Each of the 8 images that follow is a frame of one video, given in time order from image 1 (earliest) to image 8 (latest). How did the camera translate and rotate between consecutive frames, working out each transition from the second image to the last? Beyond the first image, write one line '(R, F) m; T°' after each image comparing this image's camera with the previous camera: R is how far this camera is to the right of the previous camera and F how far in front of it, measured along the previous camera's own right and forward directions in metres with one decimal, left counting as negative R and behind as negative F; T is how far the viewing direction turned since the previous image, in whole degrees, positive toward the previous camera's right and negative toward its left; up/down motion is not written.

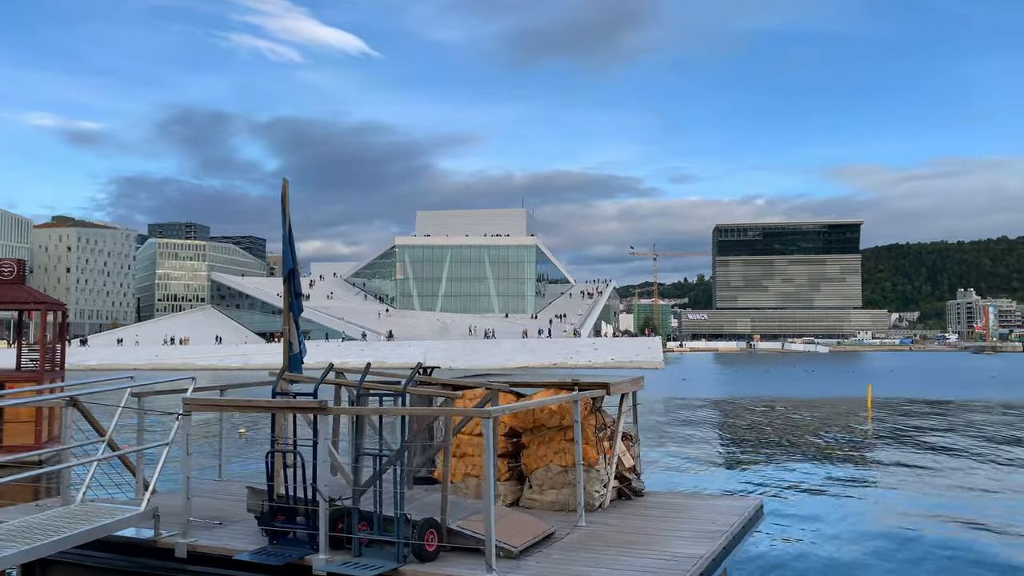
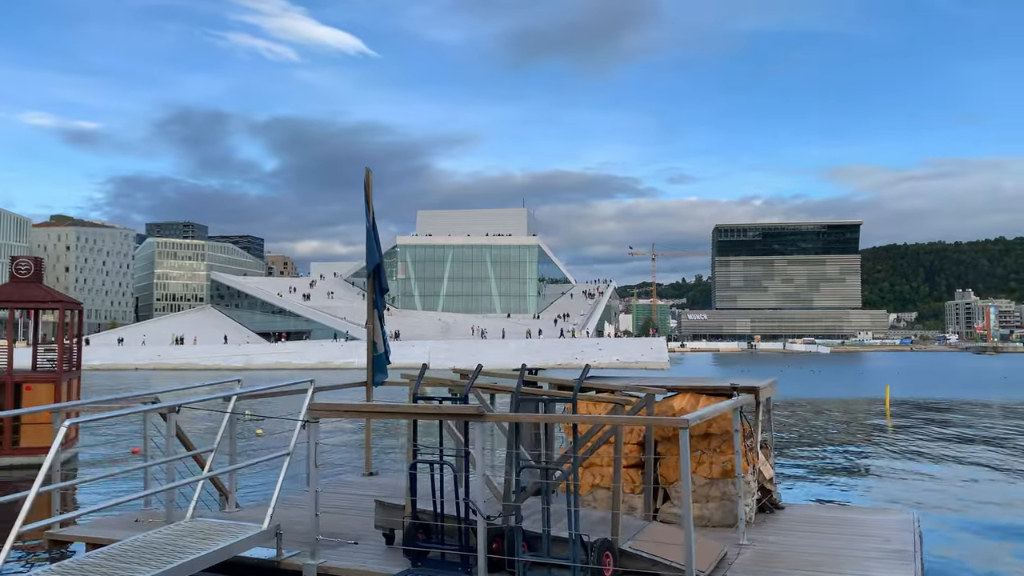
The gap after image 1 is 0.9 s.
(-0.6, +0.3) m; 0°
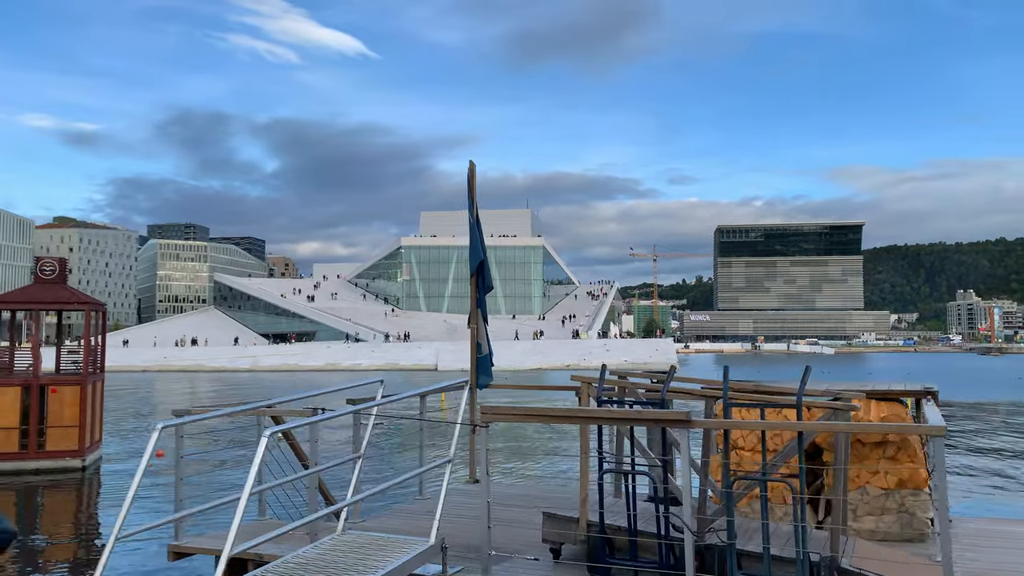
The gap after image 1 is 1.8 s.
(-0.6, +0.2) m; 0°
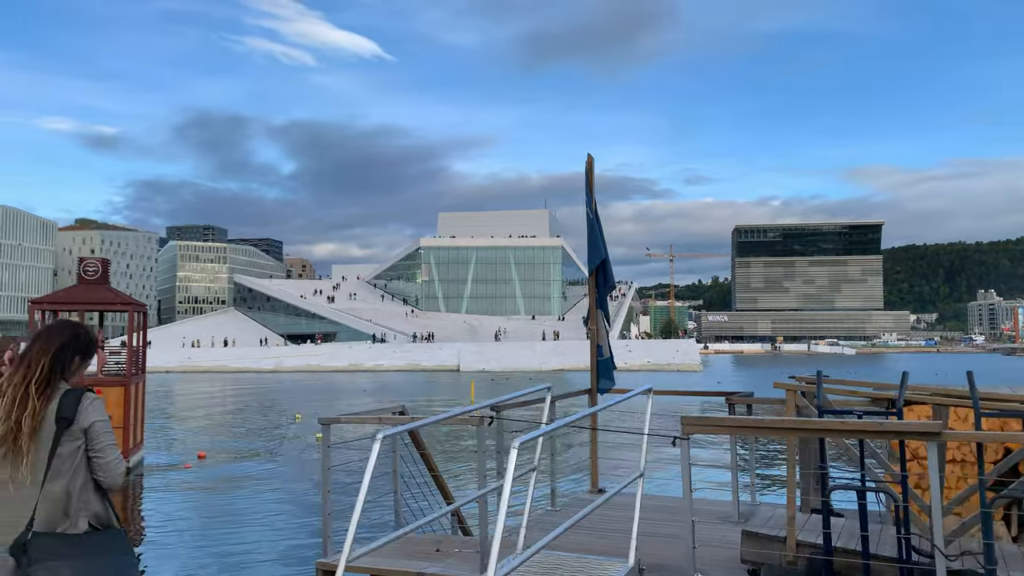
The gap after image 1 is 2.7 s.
(-0.6, +0.2) m; -1°
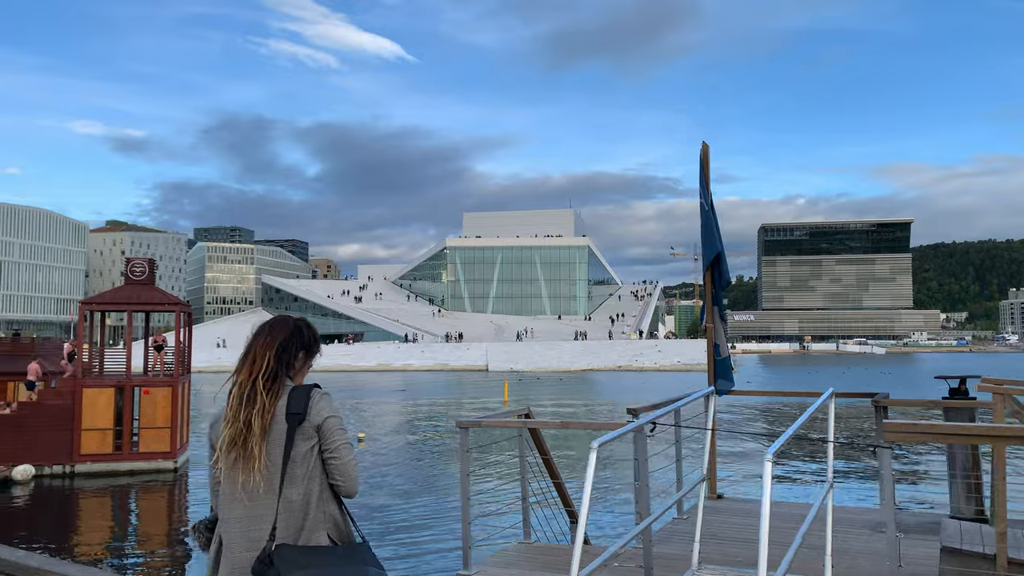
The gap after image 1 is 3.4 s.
(-0.4, +0.2) m; -2°
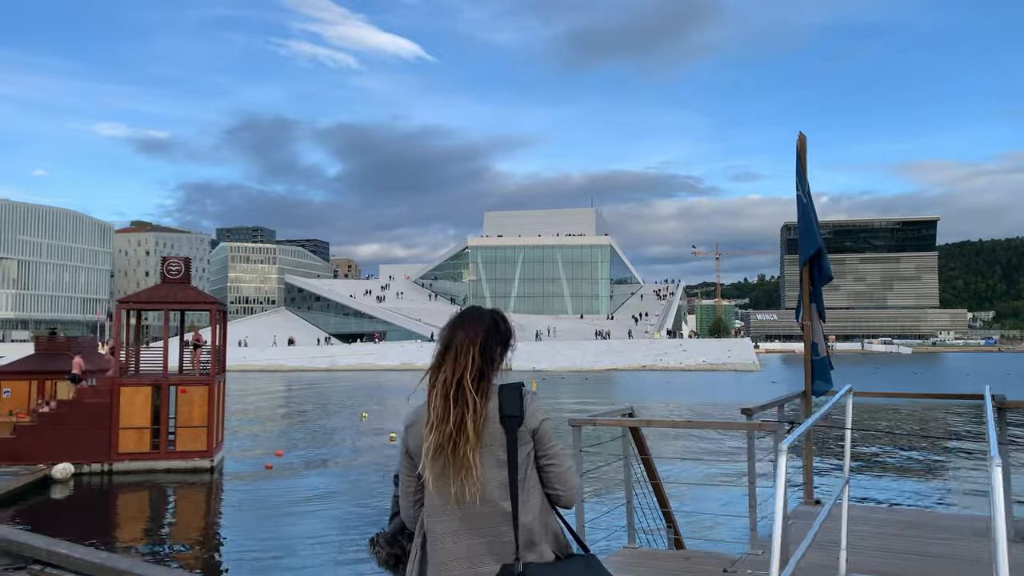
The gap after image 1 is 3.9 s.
(-0.3, +0.2) m; -1°
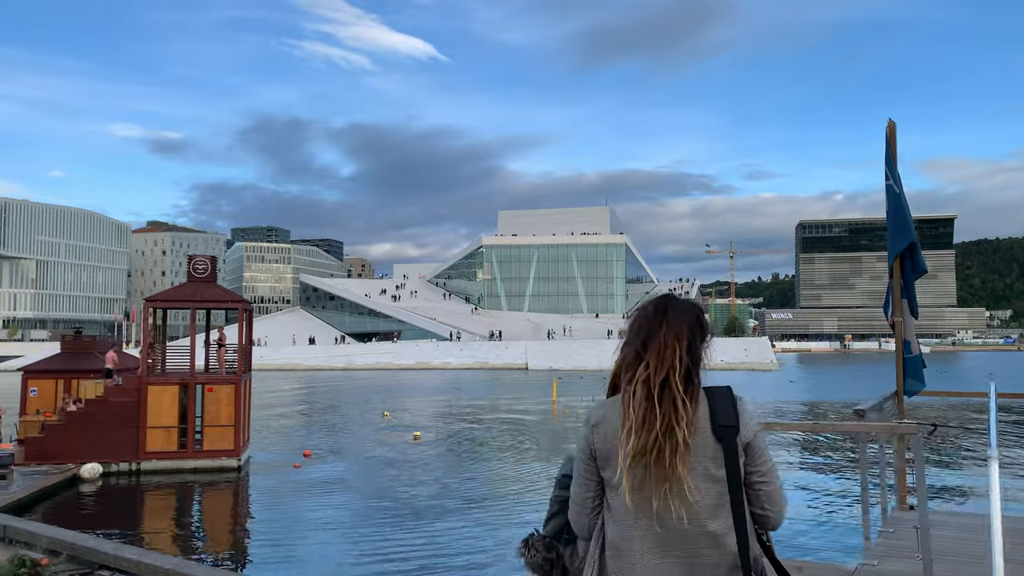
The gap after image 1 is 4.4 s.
(-0.3, +0.2) m; -1°
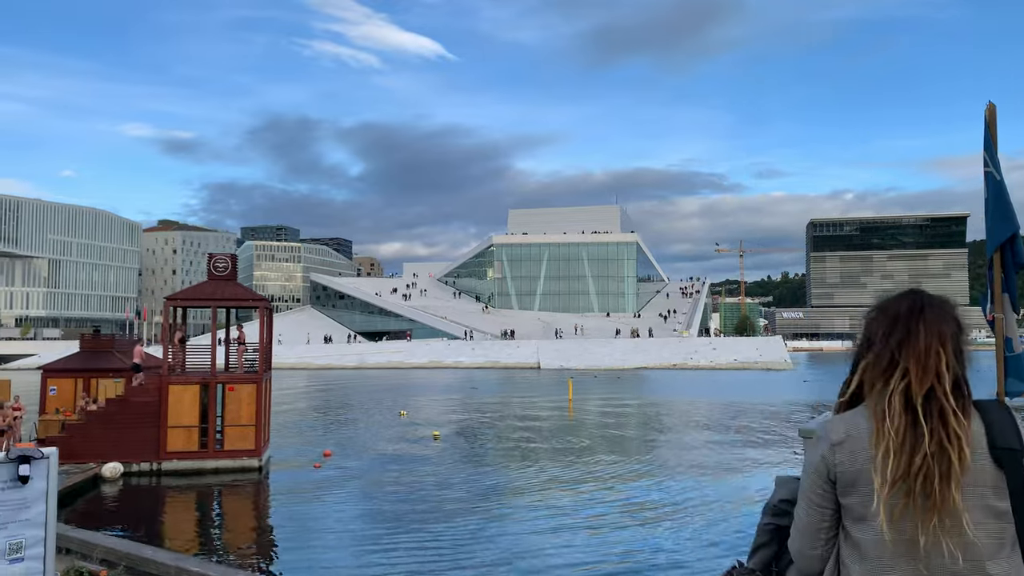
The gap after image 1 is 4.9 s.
(-0.3, +0.2) m; -1°
